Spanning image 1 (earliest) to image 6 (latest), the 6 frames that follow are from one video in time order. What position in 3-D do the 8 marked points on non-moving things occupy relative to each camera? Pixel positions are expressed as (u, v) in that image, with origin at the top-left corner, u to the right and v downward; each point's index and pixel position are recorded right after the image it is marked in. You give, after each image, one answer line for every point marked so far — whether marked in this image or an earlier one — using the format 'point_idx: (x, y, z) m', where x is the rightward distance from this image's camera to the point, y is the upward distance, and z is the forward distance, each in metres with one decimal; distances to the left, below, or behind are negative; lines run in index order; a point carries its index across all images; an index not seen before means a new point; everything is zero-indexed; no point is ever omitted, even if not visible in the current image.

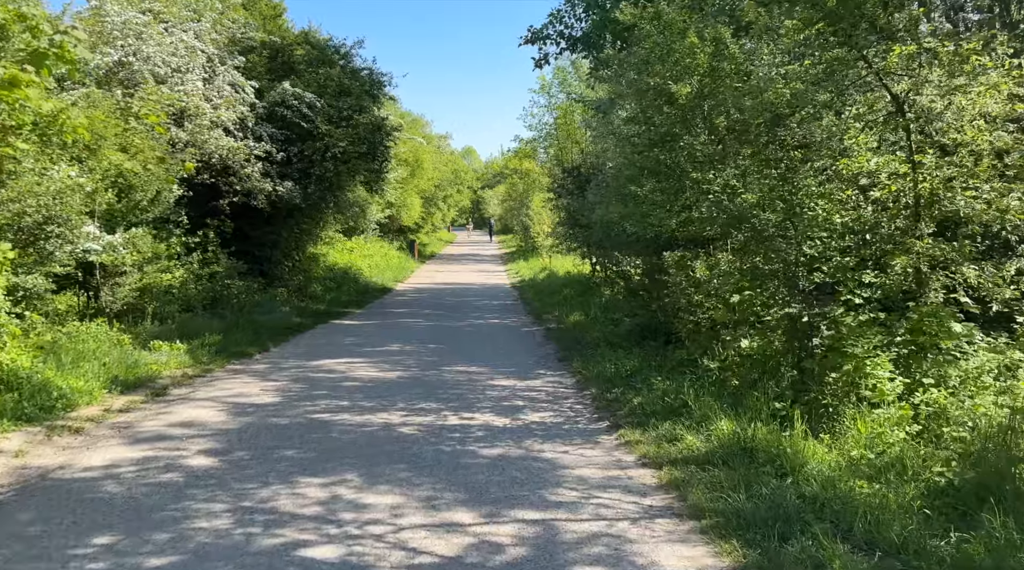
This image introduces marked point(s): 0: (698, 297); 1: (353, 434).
0: (+2.0, -0.1, +10.3) m
1: (-1.4, -1.3, +8.4) m
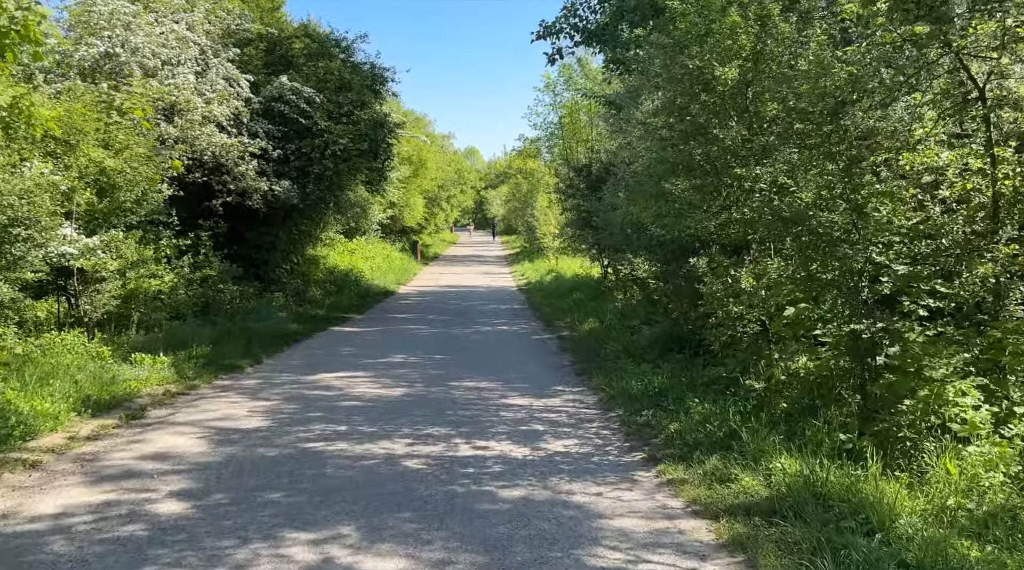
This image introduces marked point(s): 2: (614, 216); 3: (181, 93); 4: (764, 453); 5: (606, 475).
0: (+2.1, -0.2, +9.2) m
1: (-1.2, -1.4, +7.2) m
2: (+1.8, +1.2, +16.9) m
3: (-6.1, +3.6, +17.9) m
4: (+1.8, -1.2, +6.9) m
5: (+0.7, -1.4, +7.1) m
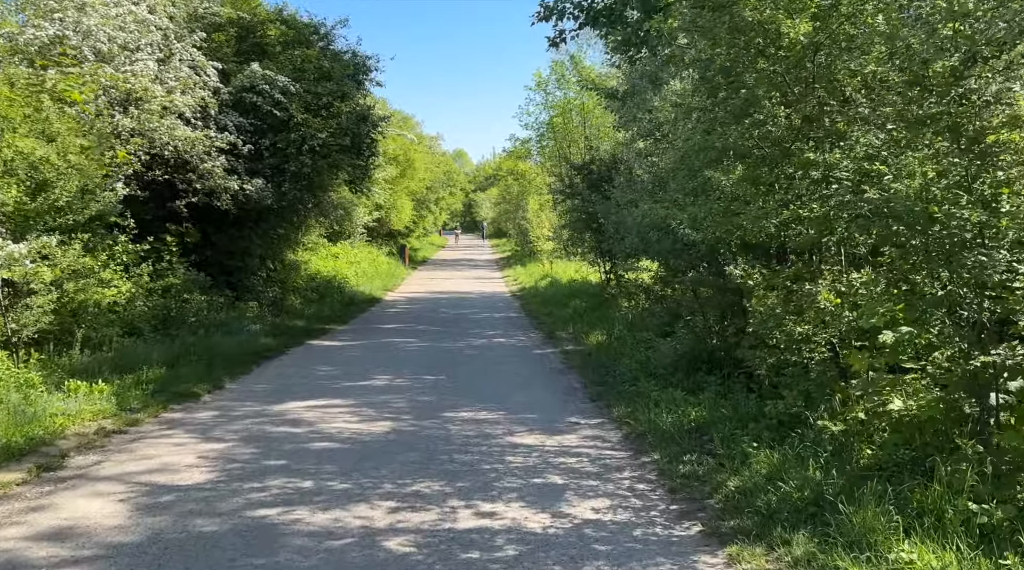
0: (+2.2, -0.3, +7.3) m
1: (-1.1, -1.5, +5.4) m
2: (+1.7, +1.0, +15.1) m
3: (-6.2, +3.4, +16.0) m
4: (+1.9, -1.3, +5.1) m
5: (+0.8, -1.5, +5.3) m
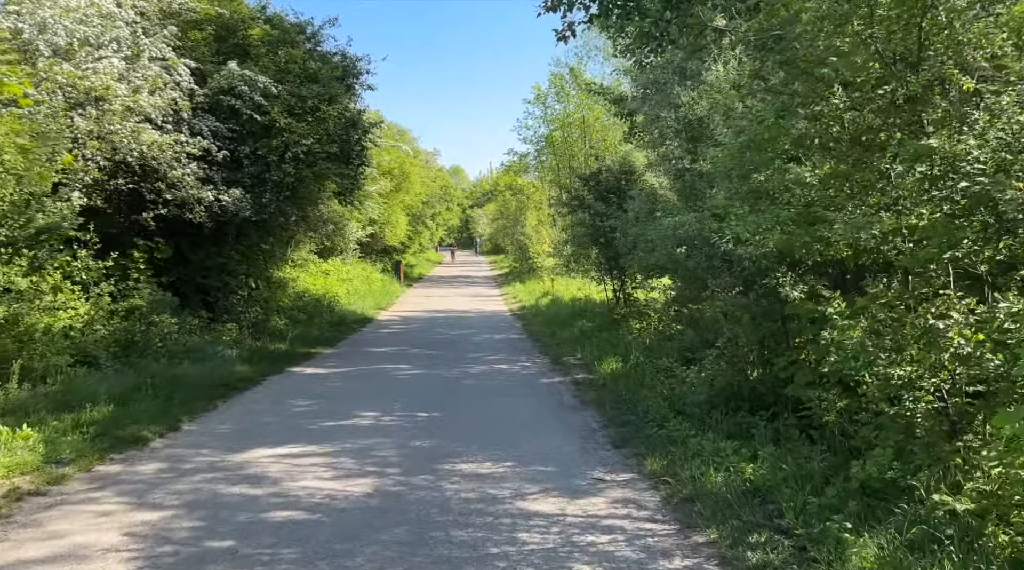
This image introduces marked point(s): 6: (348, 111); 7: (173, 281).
0: (+2.3, -0.5, +5.6) m
1: (-1.0, -1.6, +3.6) m
2: (+1.8, +0.7, +13.4) m
3: (-6.1, +3.1, +14.4) m
4: (+2.0, -1.4, +3.3) m
5: (+0.9, -1.6, +3.6) m
6: (-3.0, +3.2, +17.9) m
7: (-6.4, +0.1, +18.4) m
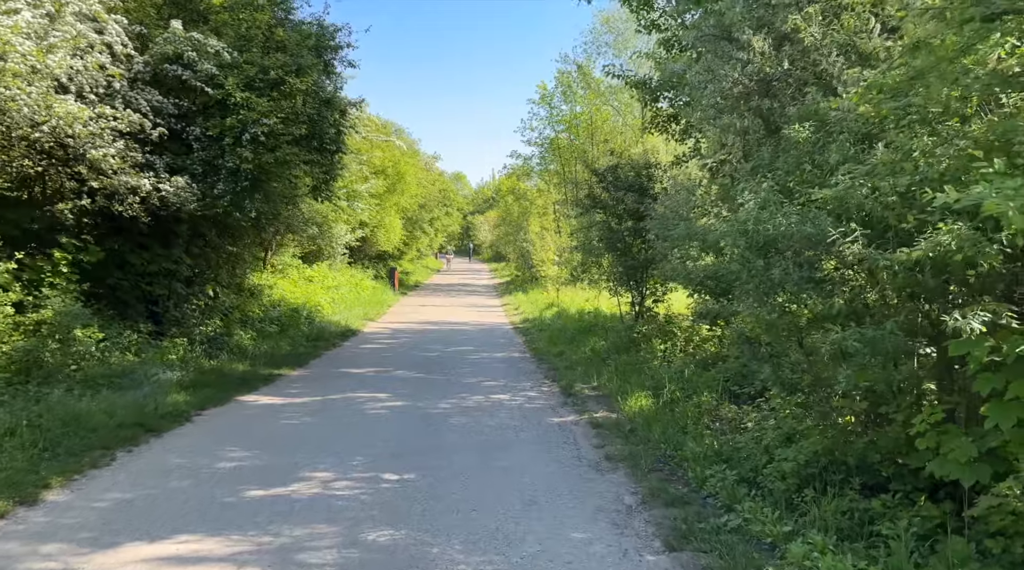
0: (+2.3, -0.6, +2.6) m
1: (-1.0, -1.7, +0.6) m
2: (+1.9, +0.6, +10.4) m
3: (-6.0, +3.0, +11.4) m
4: (+2.0, -1.5, +0.3) m
5: (+0.9, -1.7, +0.6) m
6: (-2.9, +3.0, +14.9) m
7: (-6.3, 0.0, +15.4) m
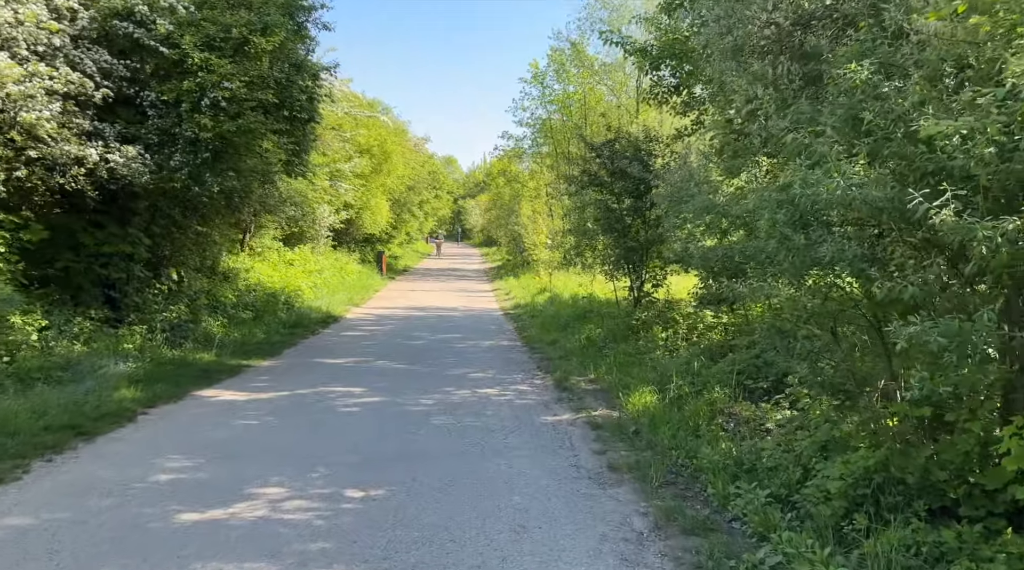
0: (+2.3, -0.6, +1.4) m
1: (-1.0, -1.6, -0.6) m
2: (+1.7, +0.7, +9.1) m
3: (-6.2, +3.2, +10.0) m
4: (+2.0, -1.5, -0.9) m
5: (+0.9, -1.7, -0.7) m
6: (-3.1, +3.3, +13.6) m
7: (-6.5, +0.2, +14.0) m
